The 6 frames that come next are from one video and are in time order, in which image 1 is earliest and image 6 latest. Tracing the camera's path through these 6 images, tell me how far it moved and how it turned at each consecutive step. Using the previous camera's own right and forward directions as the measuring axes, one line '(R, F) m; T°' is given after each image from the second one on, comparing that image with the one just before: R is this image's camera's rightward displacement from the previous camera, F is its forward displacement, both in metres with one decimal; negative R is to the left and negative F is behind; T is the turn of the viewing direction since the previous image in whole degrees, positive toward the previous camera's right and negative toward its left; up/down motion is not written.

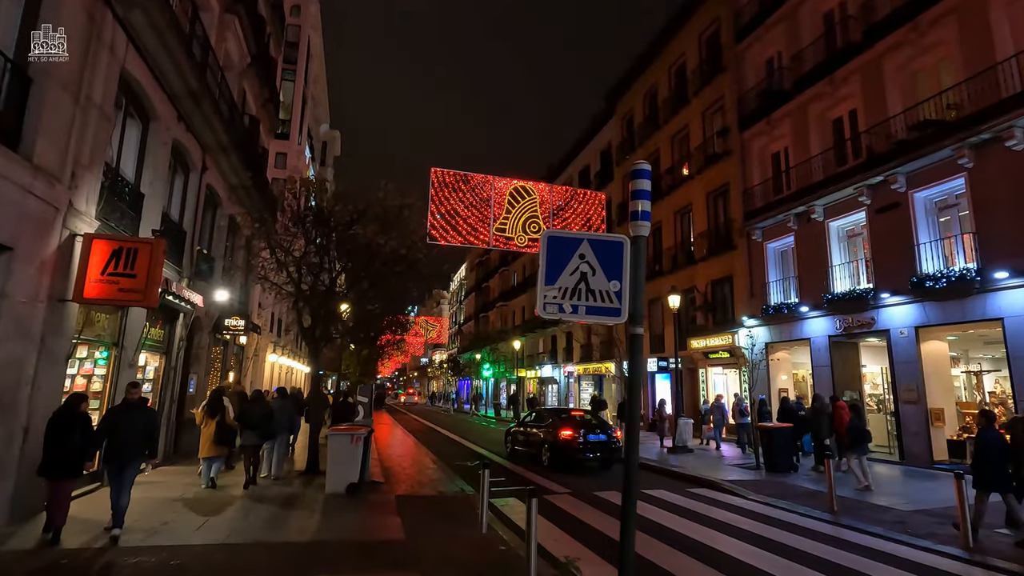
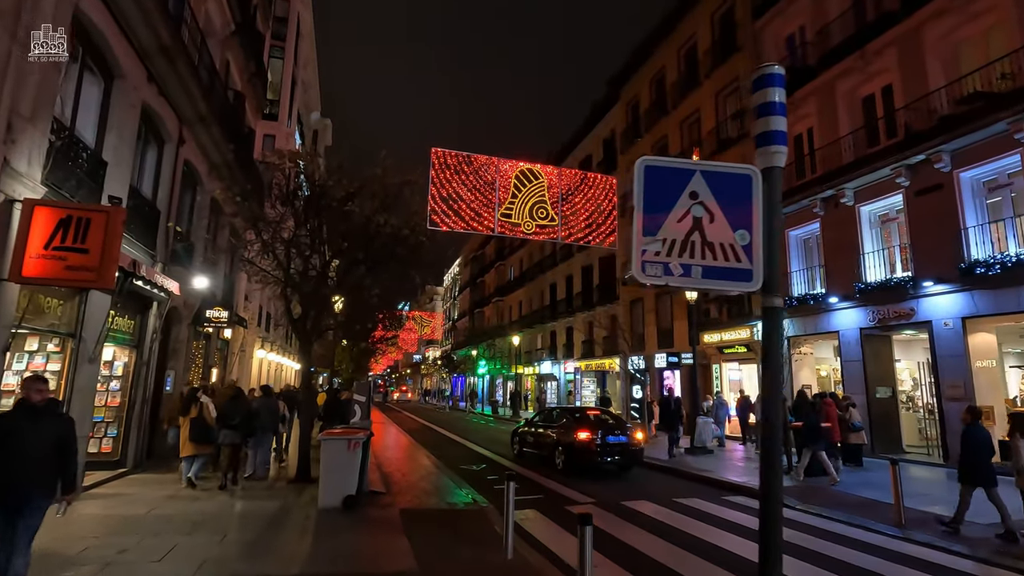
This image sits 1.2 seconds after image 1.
(-0.5, +1.3) m; +1°
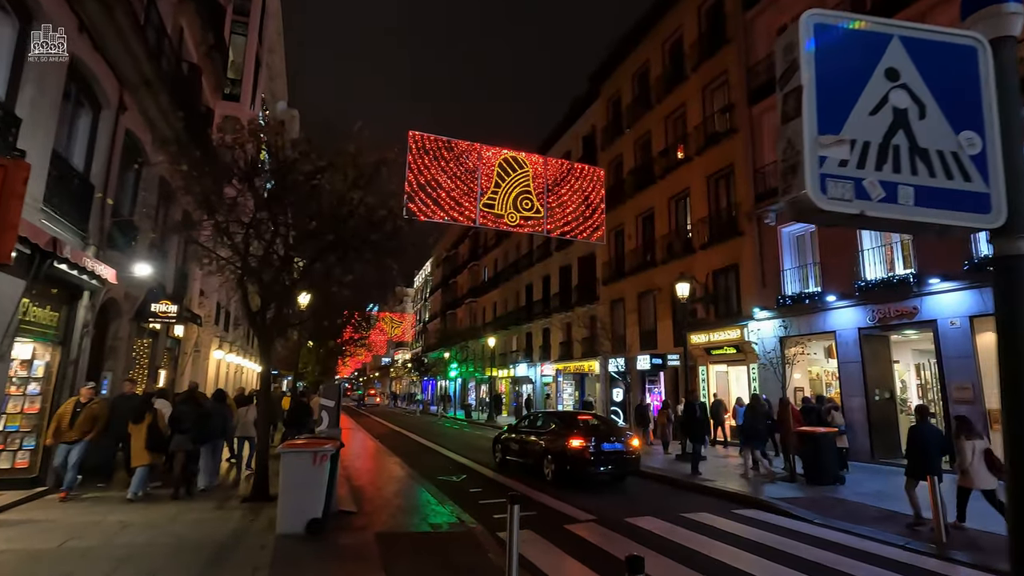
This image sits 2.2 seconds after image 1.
(-0.4, +1.2) m; +3°
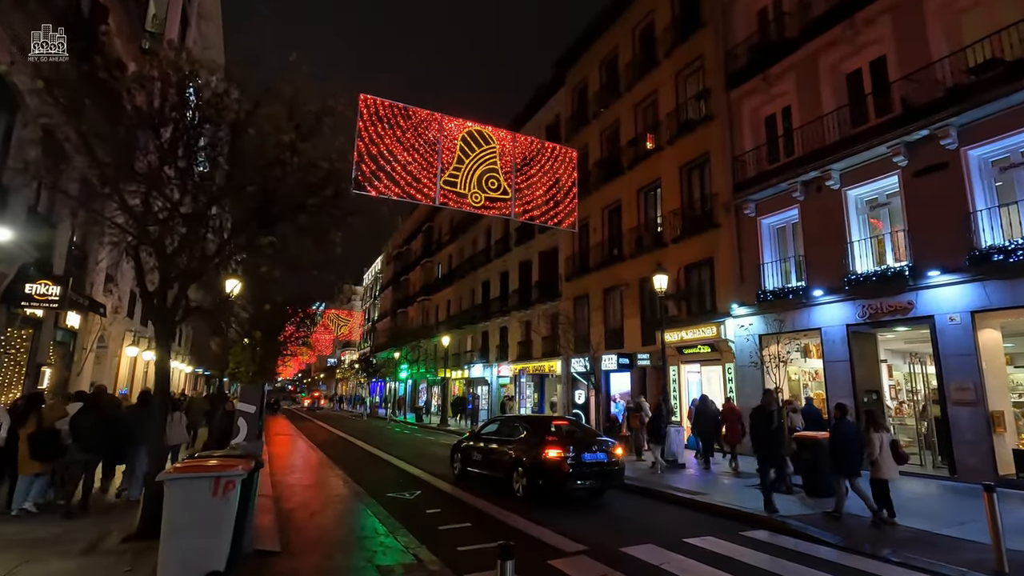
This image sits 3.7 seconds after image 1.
(-0.3, +1.7) m; +5°
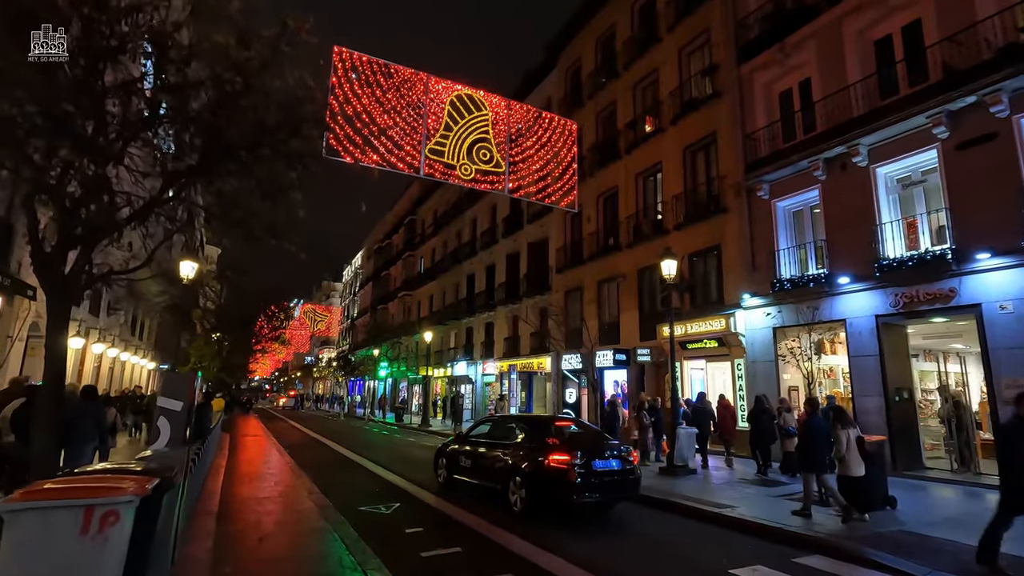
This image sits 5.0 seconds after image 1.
(-0.3, +1.6) m; +2°
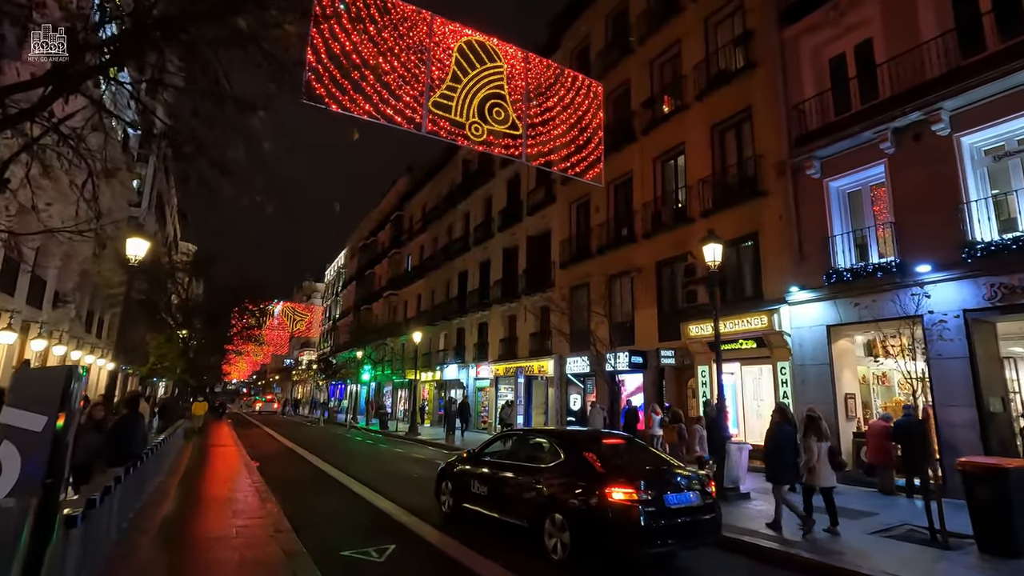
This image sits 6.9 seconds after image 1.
(-0.7, +2.2) m; +2°
